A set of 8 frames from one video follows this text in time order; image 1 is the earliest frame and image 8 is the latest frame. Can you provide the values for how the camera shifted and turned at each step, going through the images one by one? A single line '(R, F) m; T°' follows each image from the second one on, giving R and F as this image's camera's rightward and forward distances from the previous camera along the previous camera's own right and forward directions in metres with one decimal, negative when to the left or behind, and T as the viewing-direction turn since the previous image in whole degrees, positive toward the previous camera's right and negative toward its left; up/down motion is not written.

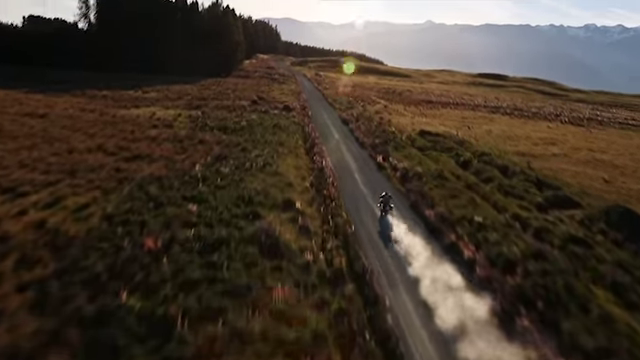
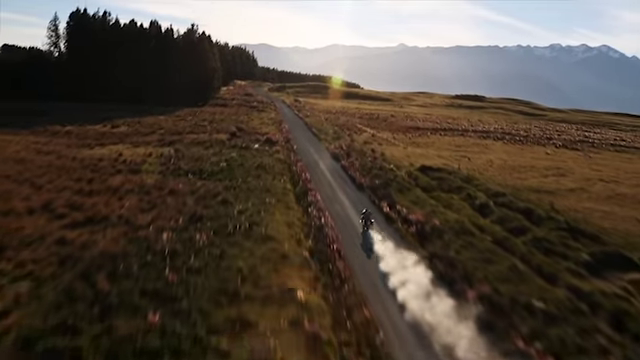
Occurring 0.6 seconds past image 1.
(-0.5, +4.8) m; +2°
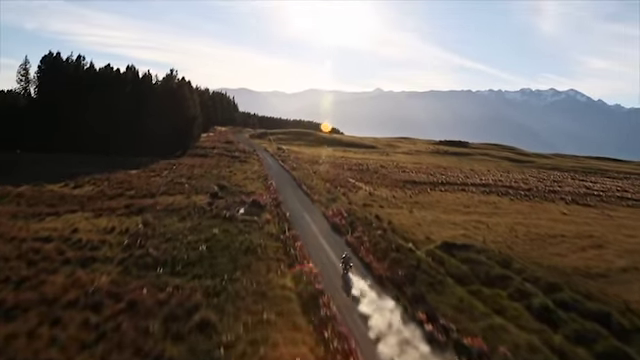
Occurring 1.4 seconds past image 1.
(-0.9, +6.8) m; +2°
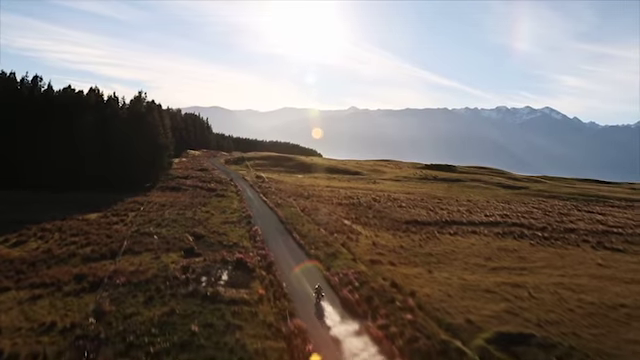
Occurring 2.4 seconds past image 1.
(-1.3, +7.7) m; +2°
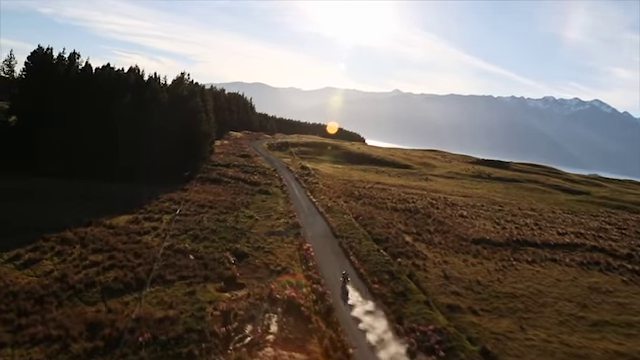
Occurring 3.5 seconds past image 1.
(-1.6, +6.5) m; -3°
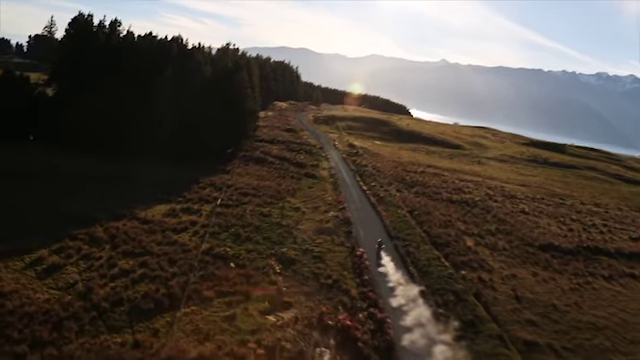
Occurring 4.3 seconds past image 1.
(-0.9, +4.2) m; -3°
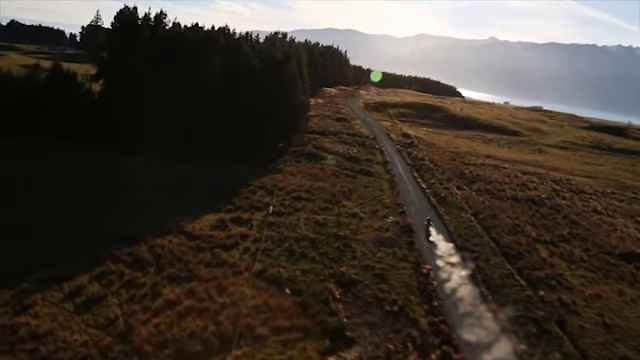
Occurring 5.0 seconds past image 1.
(-0.6, +3.2) m; -4°
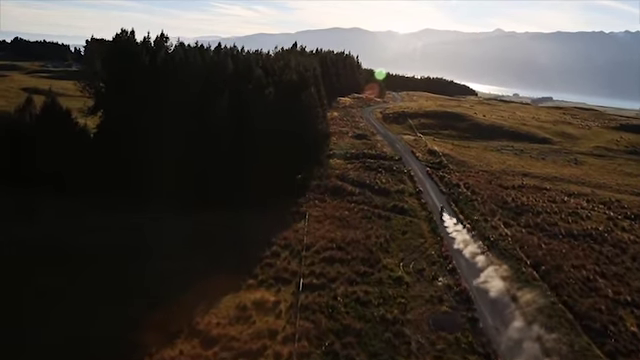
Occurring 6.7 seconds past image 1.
(-1.2, +6.7) m; -1°
